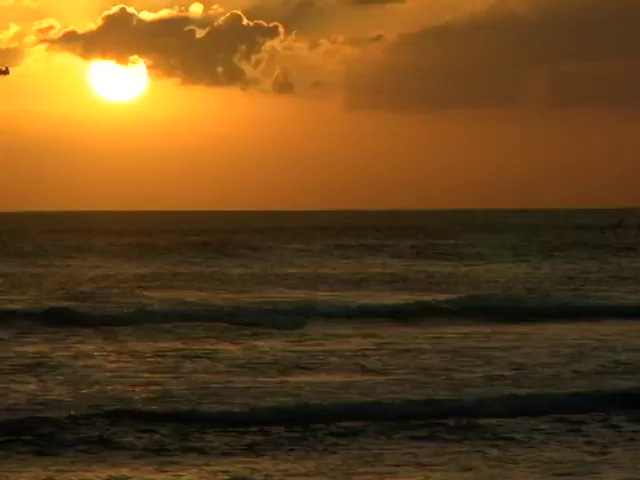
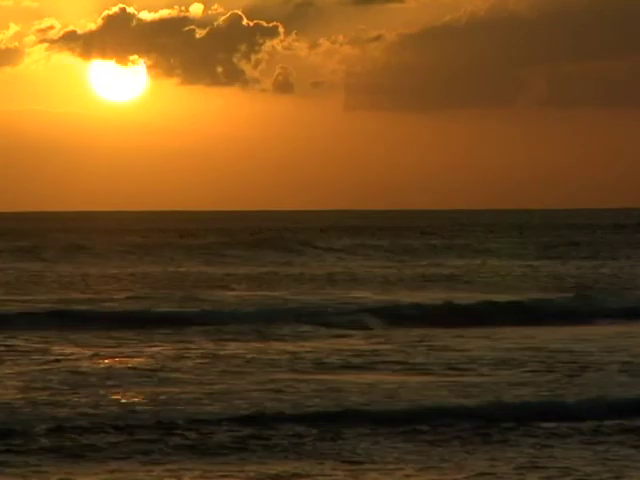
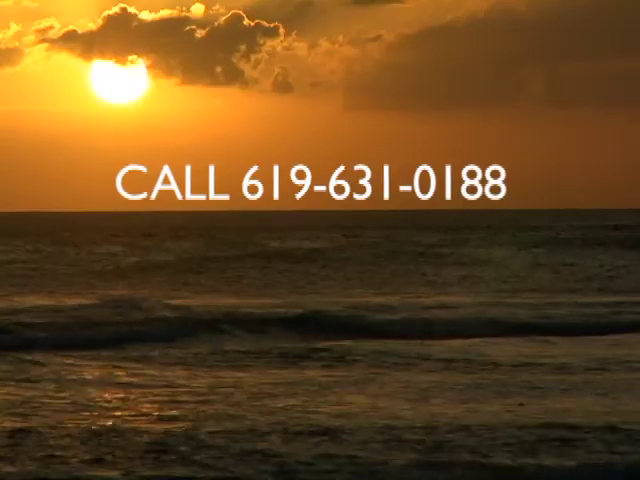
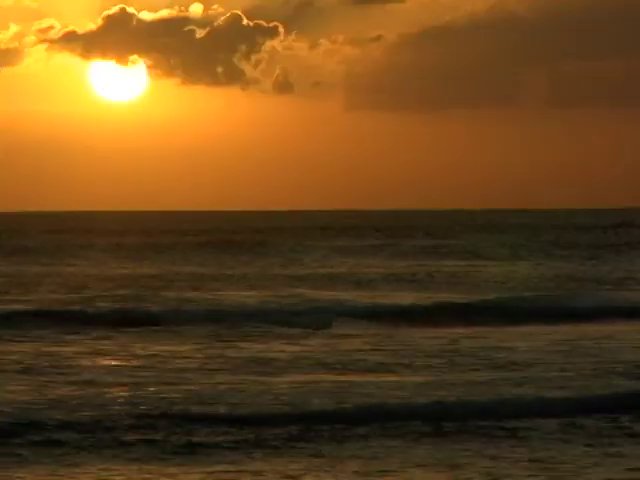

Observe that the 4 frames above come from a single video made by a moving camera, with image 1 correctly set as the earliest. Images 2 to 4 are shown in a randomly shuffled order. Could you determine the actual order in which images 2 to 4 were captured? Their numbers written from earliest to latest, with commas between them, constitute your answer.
4, 2, 3
